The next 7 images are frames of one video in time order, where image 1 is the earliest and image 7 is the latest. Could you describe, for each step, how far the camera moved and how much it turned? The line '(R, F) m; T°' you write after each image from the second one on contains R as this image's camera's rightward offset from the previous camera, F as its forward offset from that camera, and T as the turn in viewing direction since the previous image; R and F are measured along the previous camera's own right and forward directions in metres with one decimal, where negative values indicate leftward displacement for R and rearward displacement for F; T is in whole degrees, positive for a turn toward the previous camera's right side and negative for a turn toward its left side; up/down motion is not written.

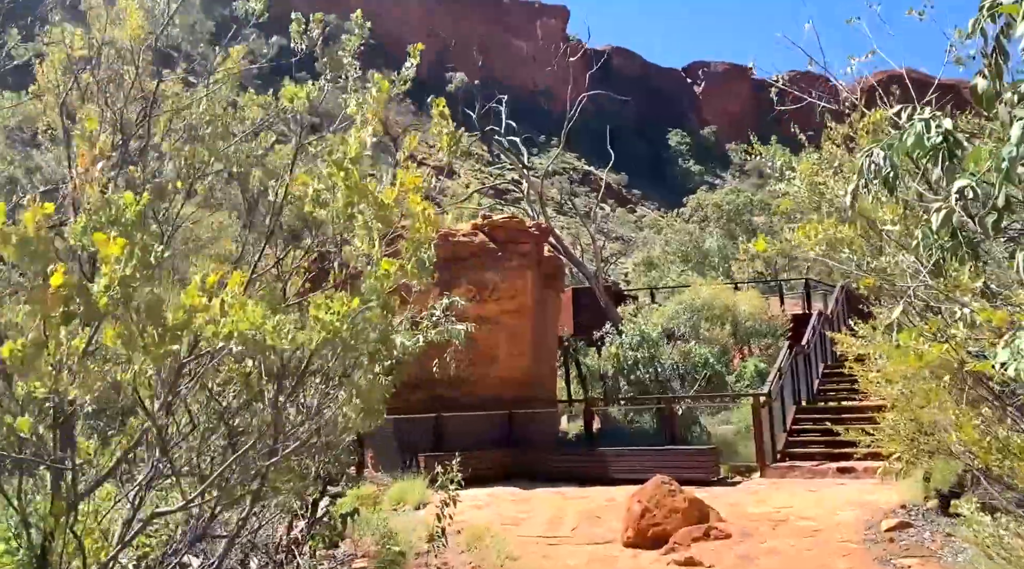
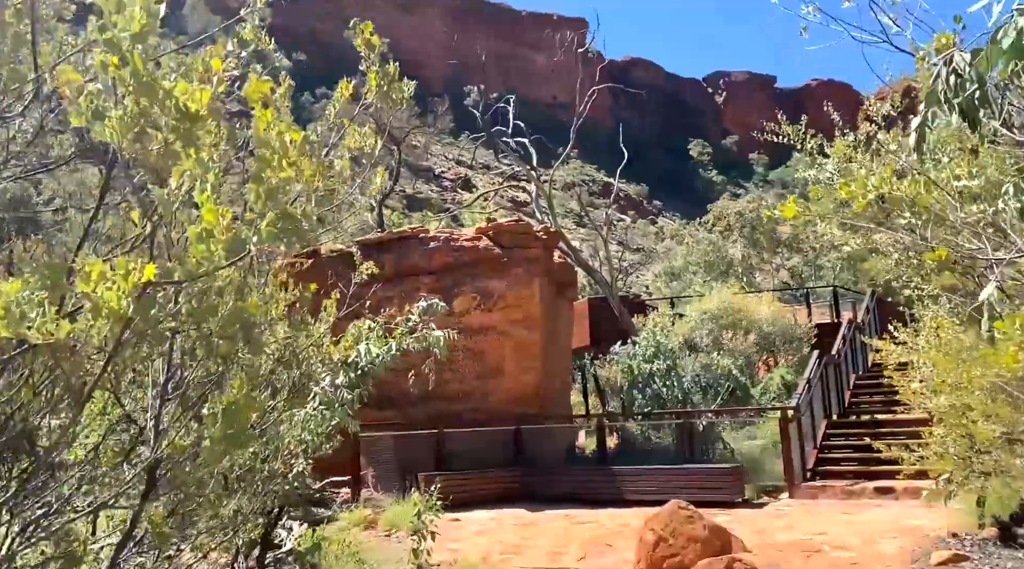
(+0.2, +0.8) m; -1°
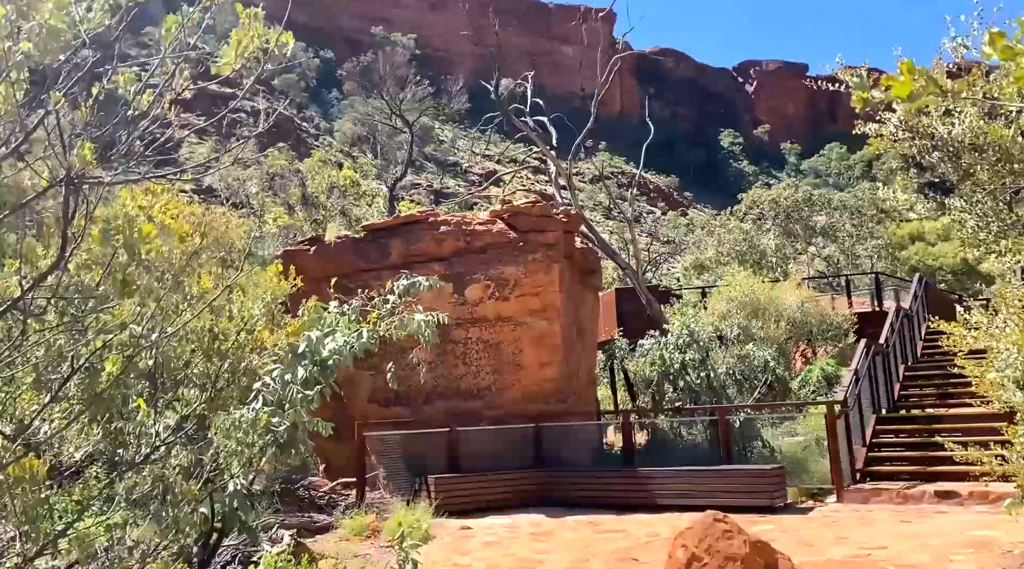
(+0.2, +0.9) m; -2°
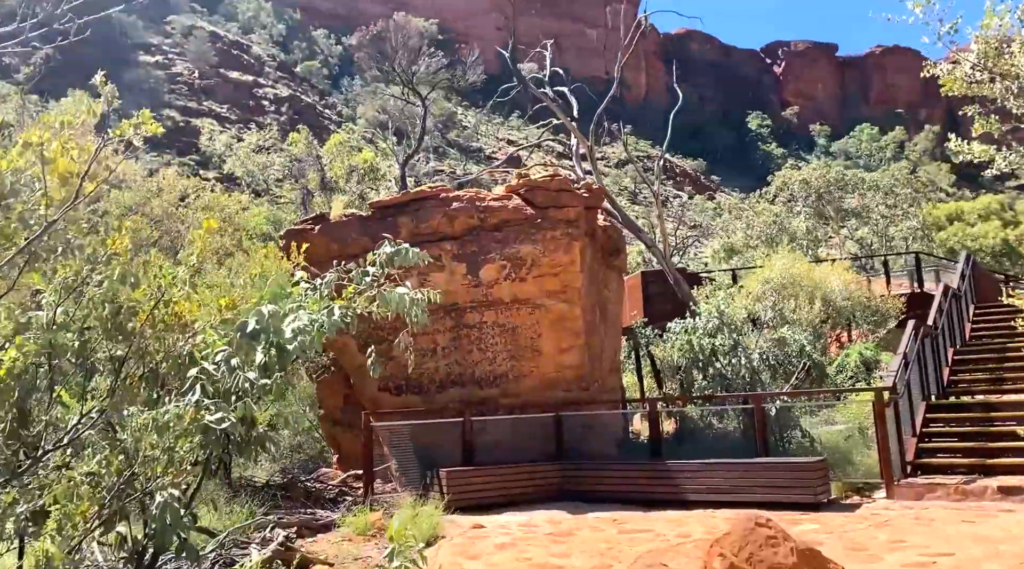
(+0.1, +0.8) m; -2°
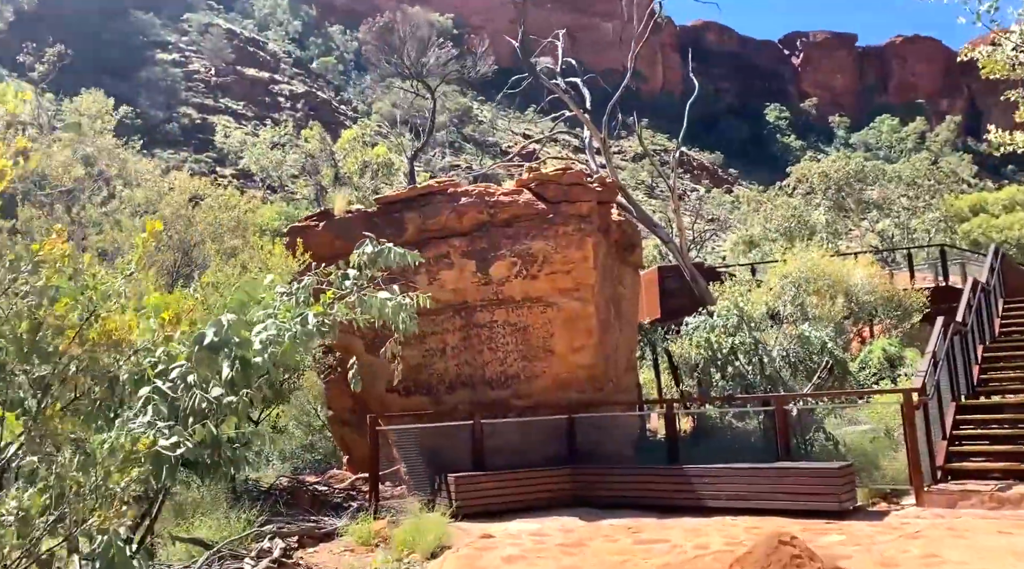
(+0.1, +0.4) m; -1°
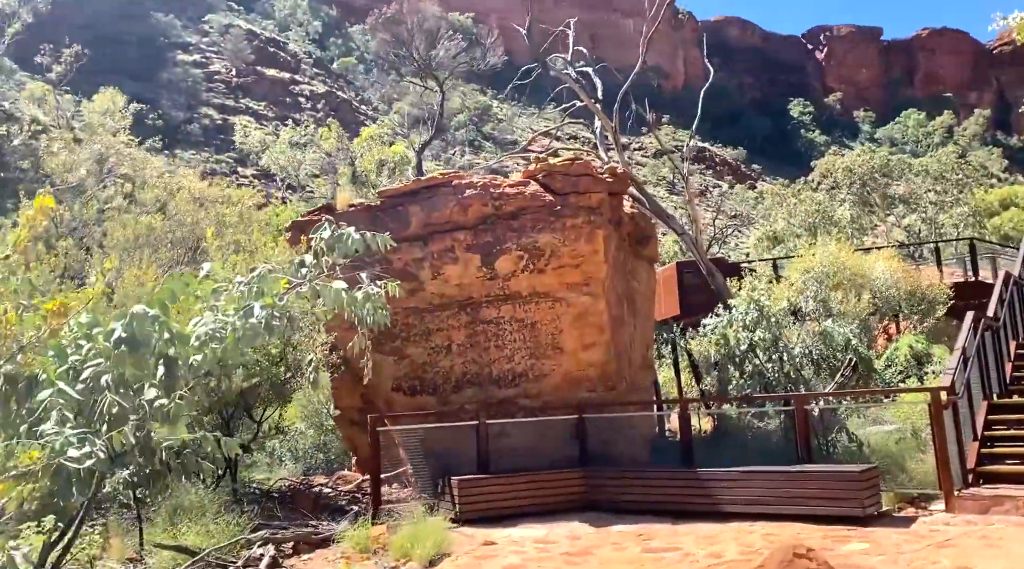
(+0.2, +0.4) m; -1°
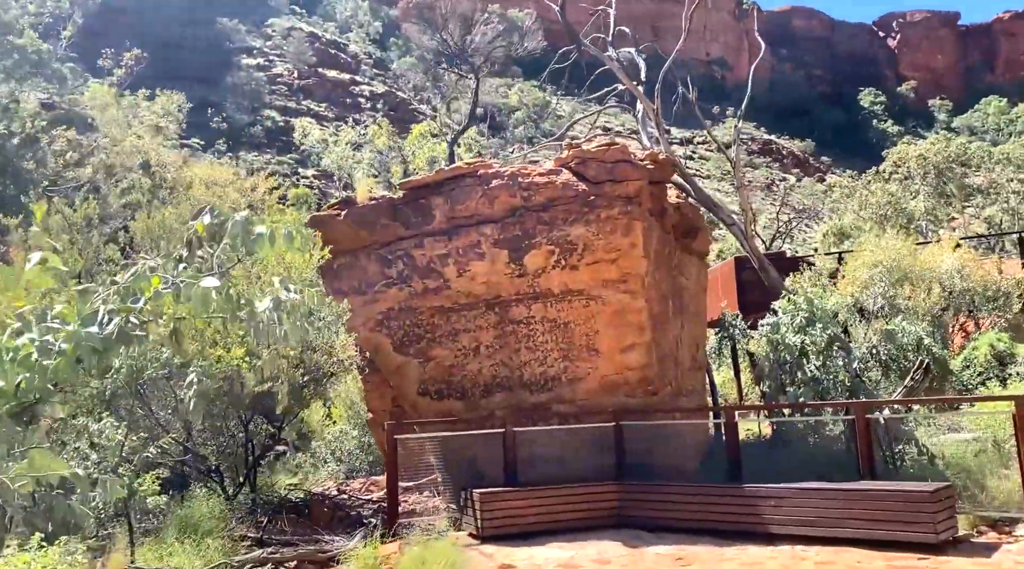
(+0.3, +0.8) m; -4°
